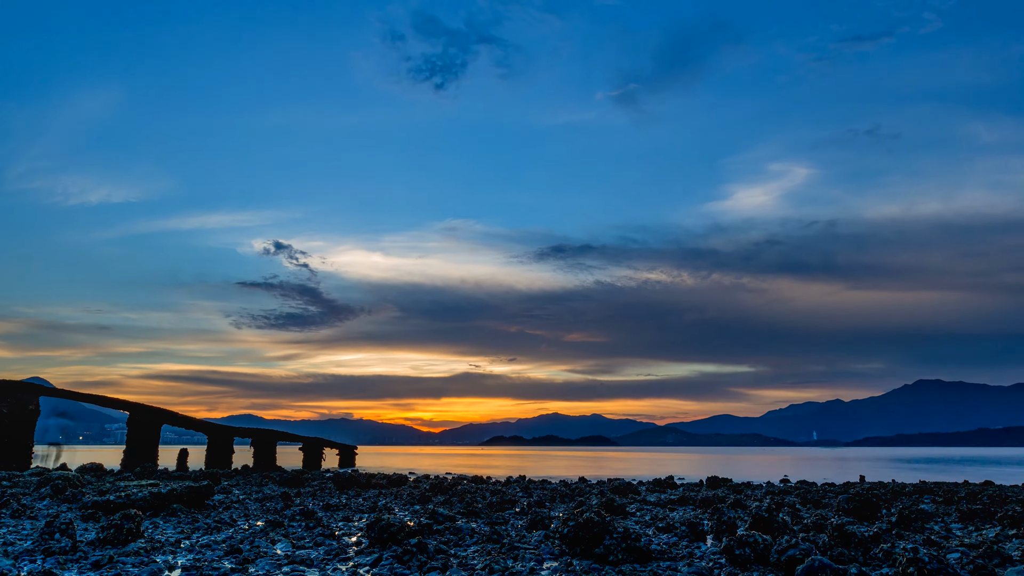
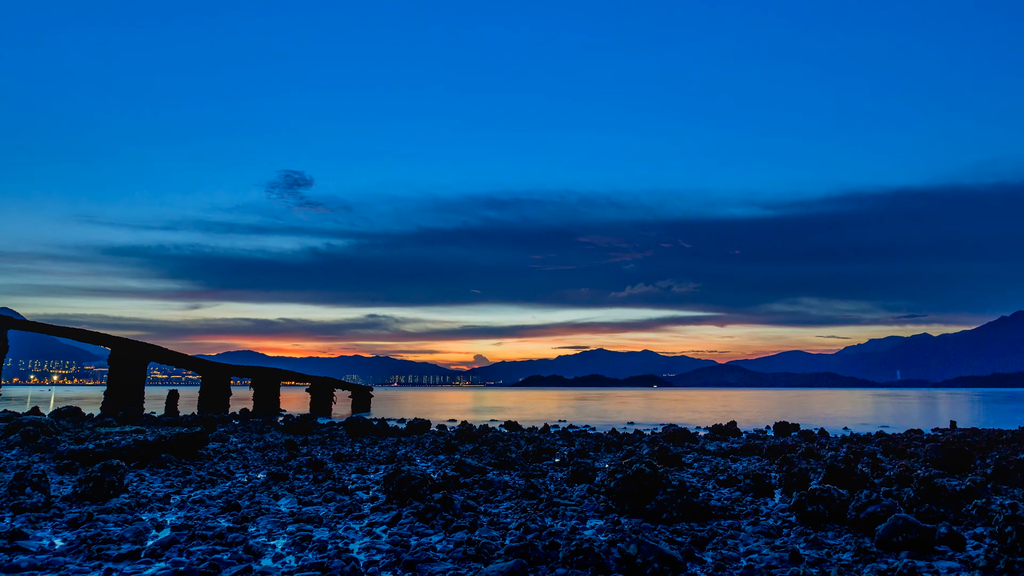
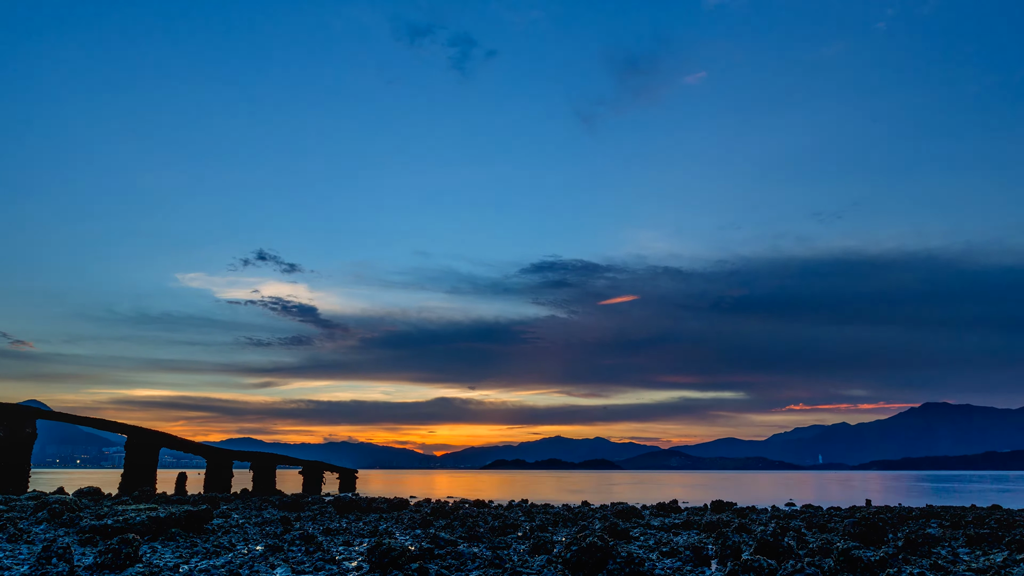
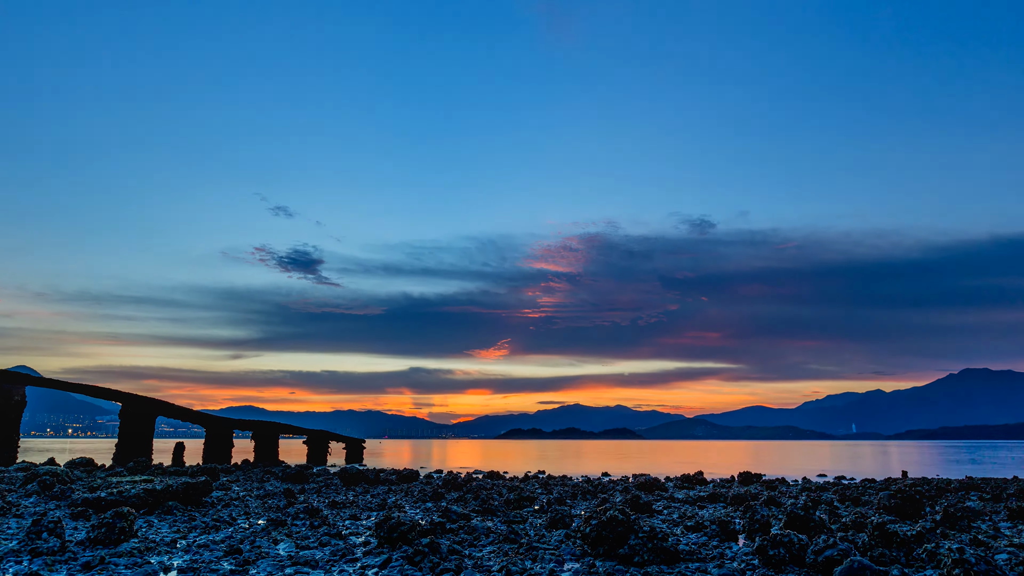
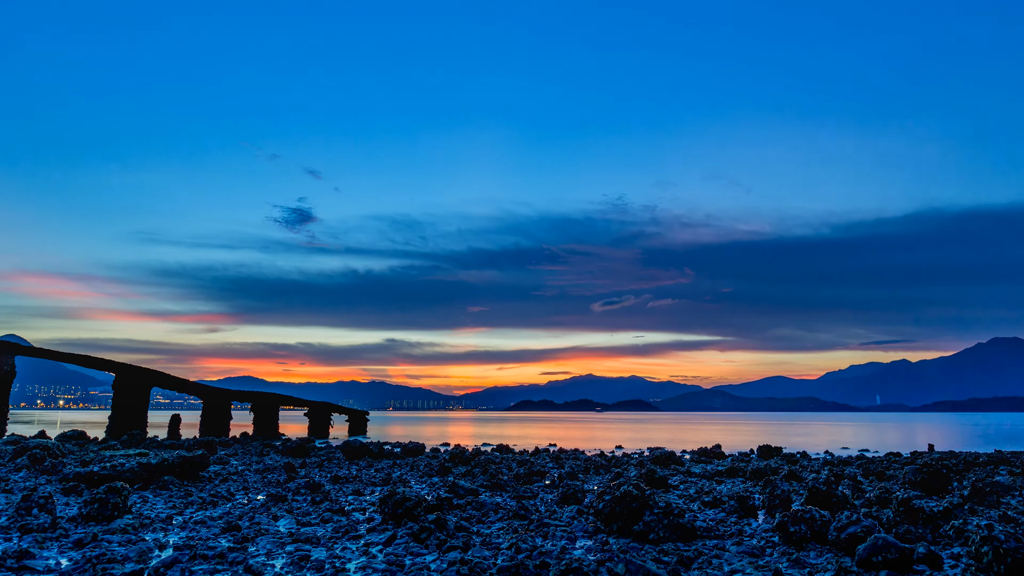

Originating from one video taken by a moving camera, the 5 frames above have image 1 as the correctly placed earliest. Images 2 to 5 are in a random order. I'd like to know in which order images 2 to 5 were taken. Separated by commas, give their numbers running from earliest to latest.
3, 4, 5, 2
